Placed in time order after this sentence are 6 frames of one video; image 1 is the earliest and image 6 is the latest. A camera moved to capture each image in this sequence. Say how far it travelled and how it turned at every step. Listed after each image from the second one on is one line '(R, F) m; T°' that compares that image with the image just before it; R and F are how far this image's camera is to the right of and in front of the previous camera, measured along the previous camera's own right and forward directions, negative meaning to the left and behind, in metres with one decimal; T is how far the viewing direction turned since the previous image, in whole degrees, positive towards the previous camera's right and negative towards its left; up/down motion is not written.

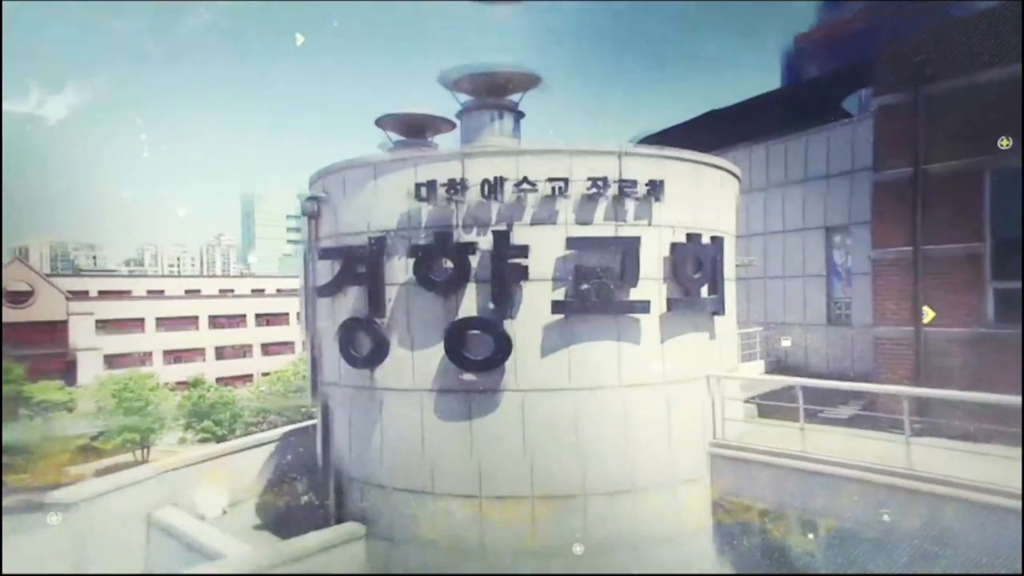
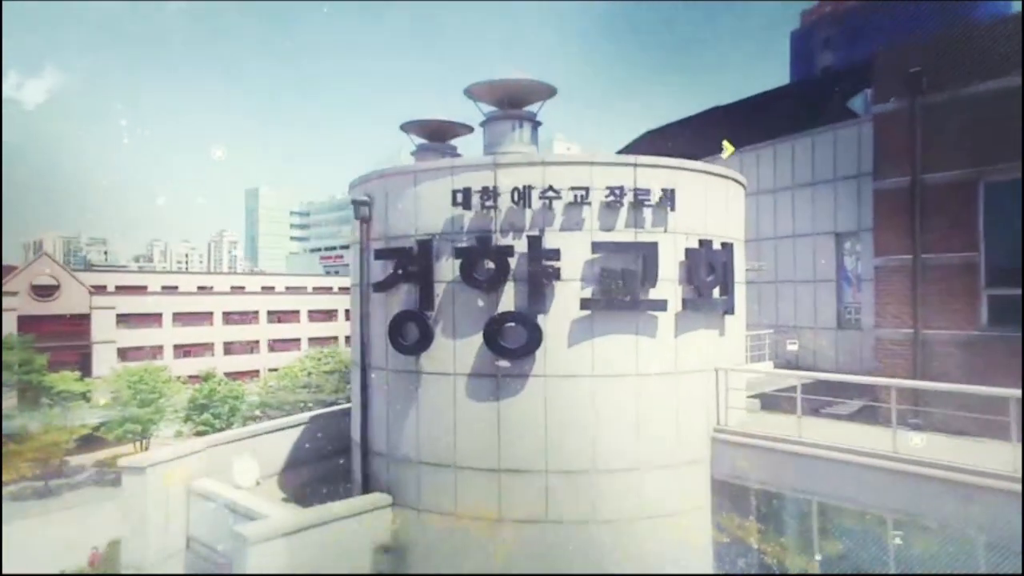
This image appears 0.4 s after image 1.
(-0.3, -0.4) m; +1°
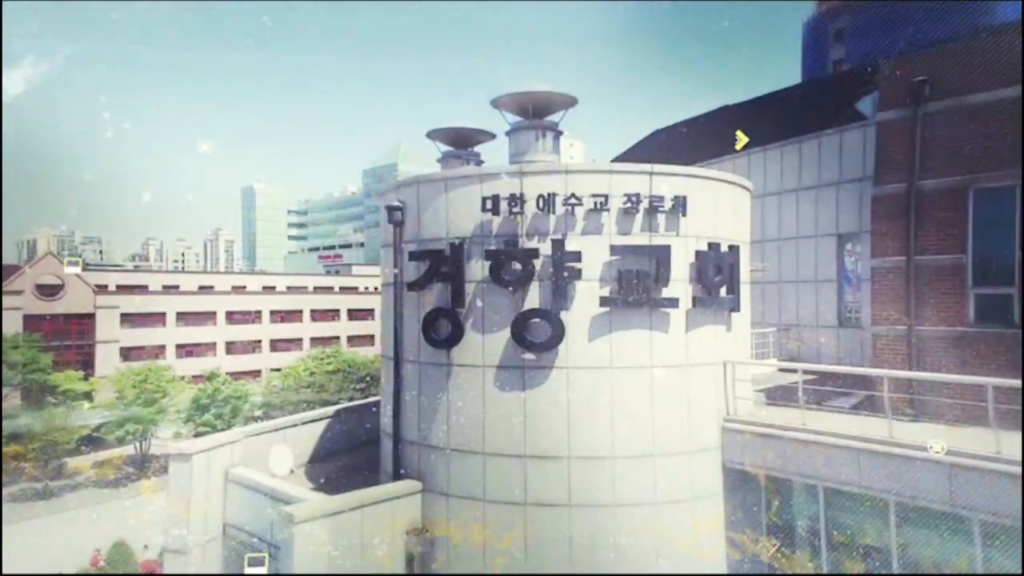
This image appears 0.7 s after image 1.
(-0.2, -0.1) m; +1°
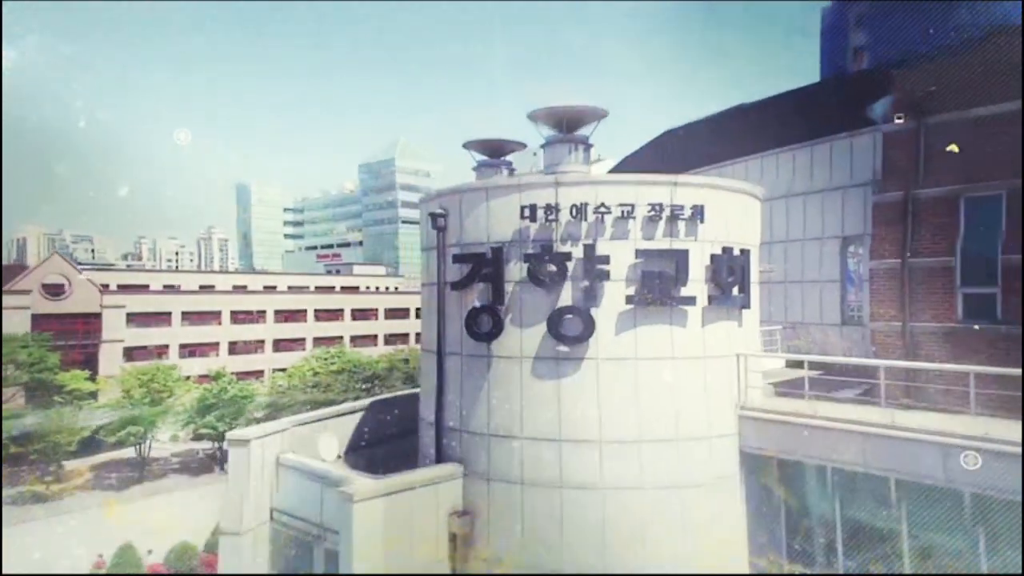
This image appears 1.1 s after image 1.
(-0.3, -0.1) m; +1°
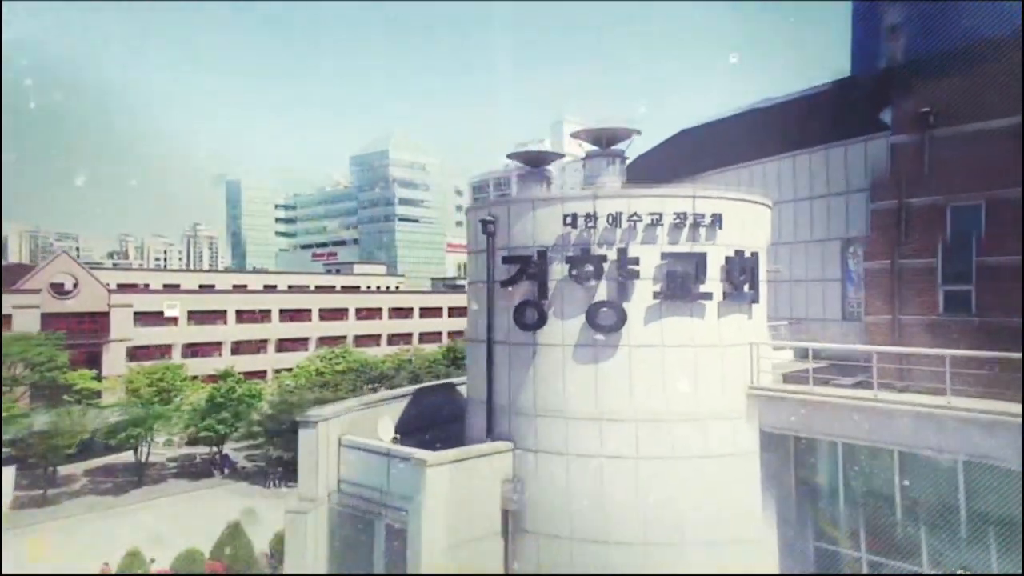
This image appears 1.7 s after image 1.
(-0.5, -0.2) m; +2°
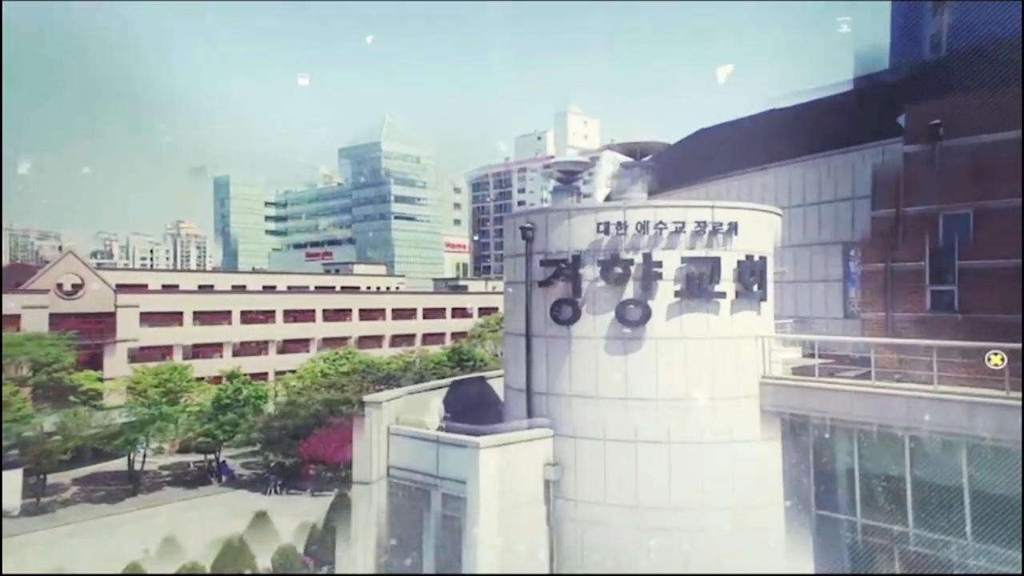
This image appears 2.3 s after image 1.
(-0.6, -0.1) m; +2°
